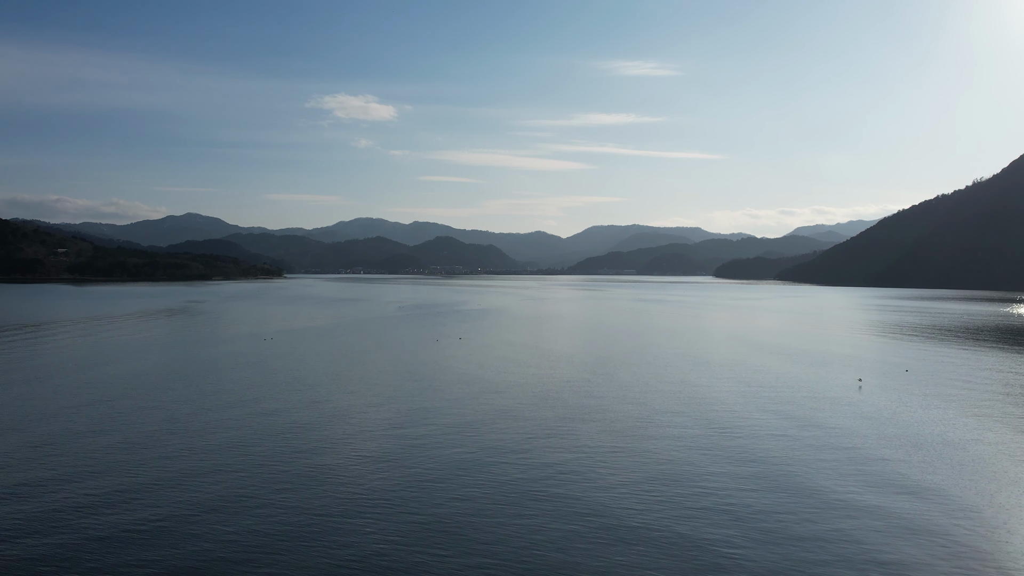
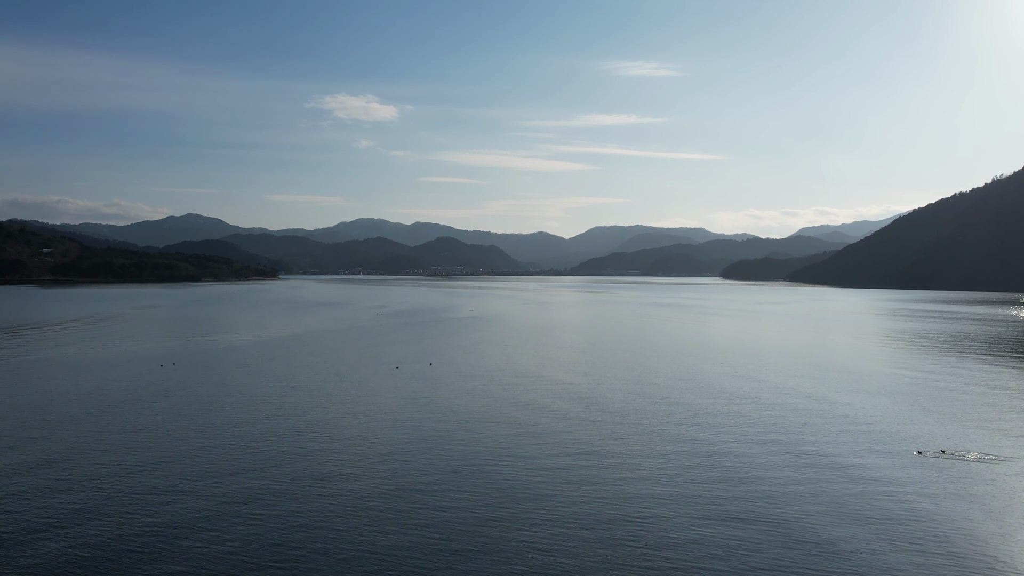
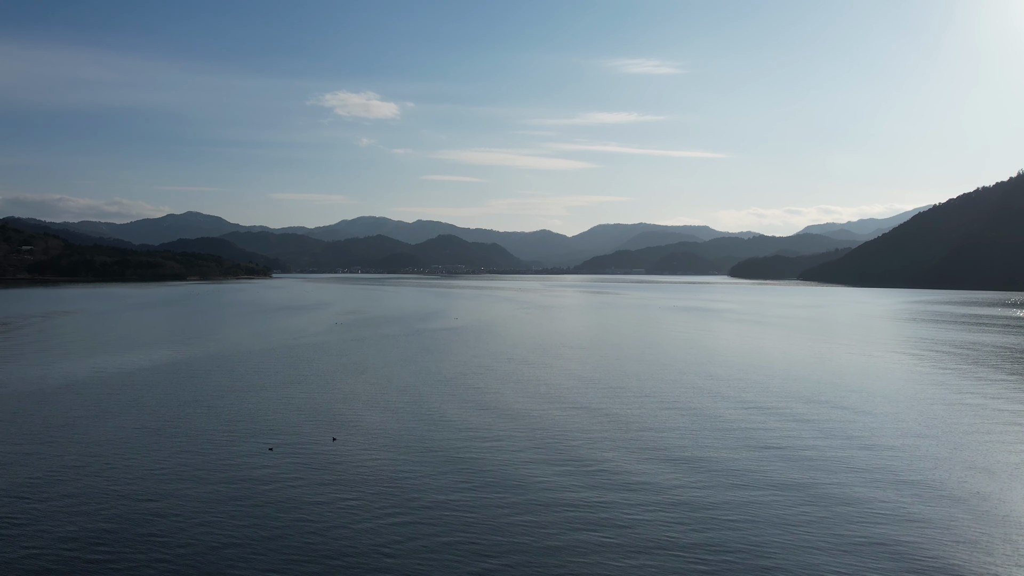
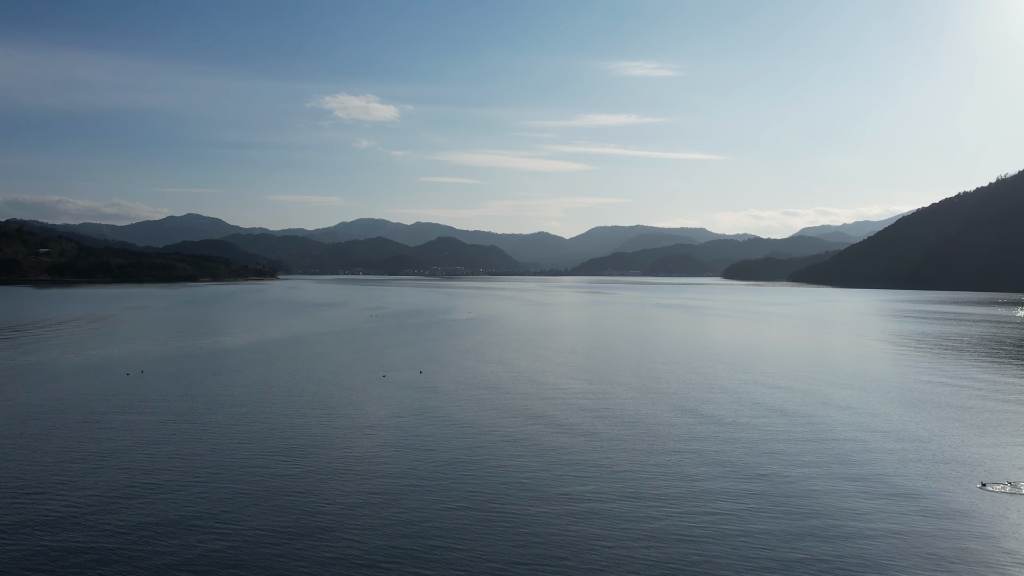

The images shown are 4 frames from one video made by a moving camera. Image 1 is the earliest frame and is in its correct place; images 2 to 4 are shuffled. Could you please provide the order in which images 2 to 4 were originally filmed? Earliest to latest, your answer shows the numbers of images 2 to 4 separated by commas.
2, 4, 3
